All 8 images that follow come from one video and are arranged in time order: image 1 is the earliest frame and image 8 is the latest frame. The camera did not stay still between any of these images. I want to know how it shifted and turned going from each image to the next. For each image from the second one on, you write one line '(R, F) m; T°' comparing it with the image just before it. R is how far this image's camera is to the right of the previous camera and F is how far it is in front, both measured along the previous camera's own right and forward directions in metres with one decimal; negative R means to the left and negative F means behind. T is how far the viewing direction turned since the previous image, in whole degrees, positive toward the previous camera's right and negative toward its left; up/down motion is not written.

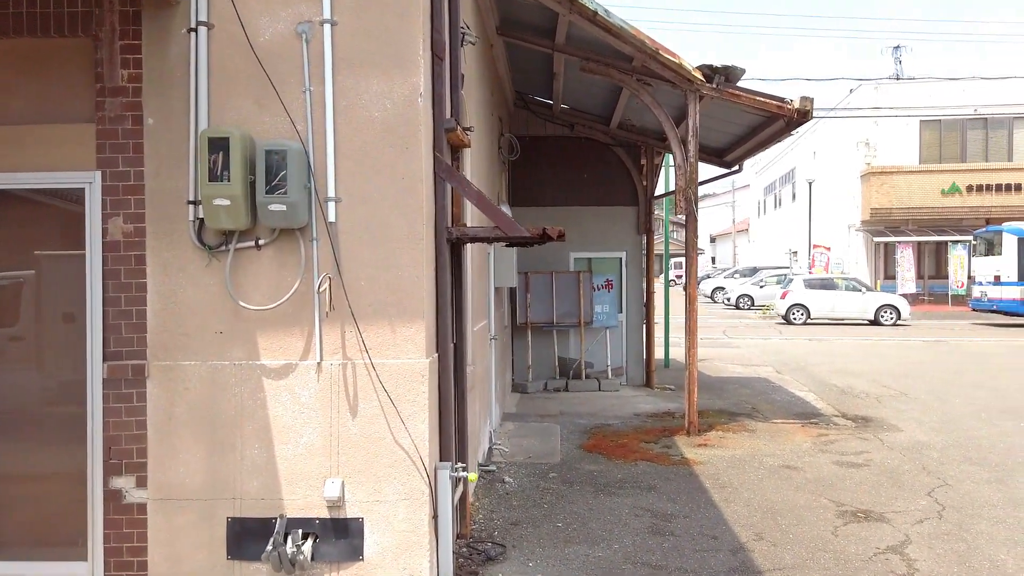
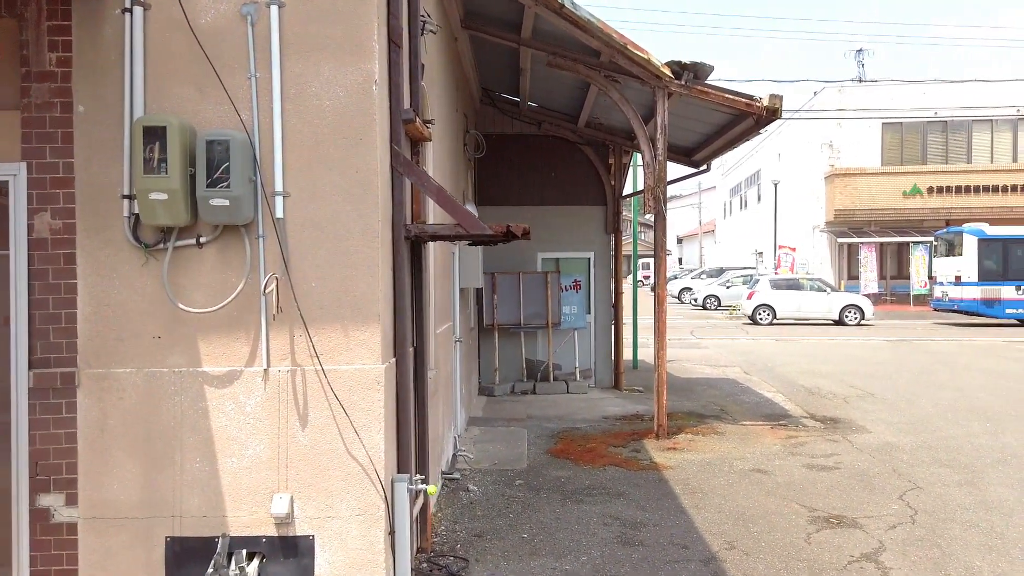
(0.0, +0.2) m; +2°
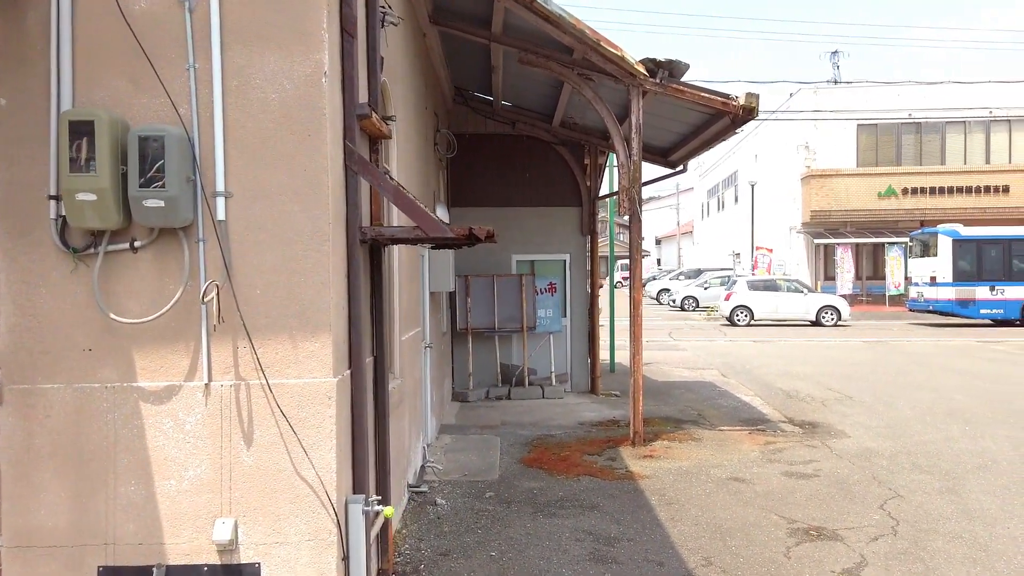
(+0.1, +0.2) m; +2°
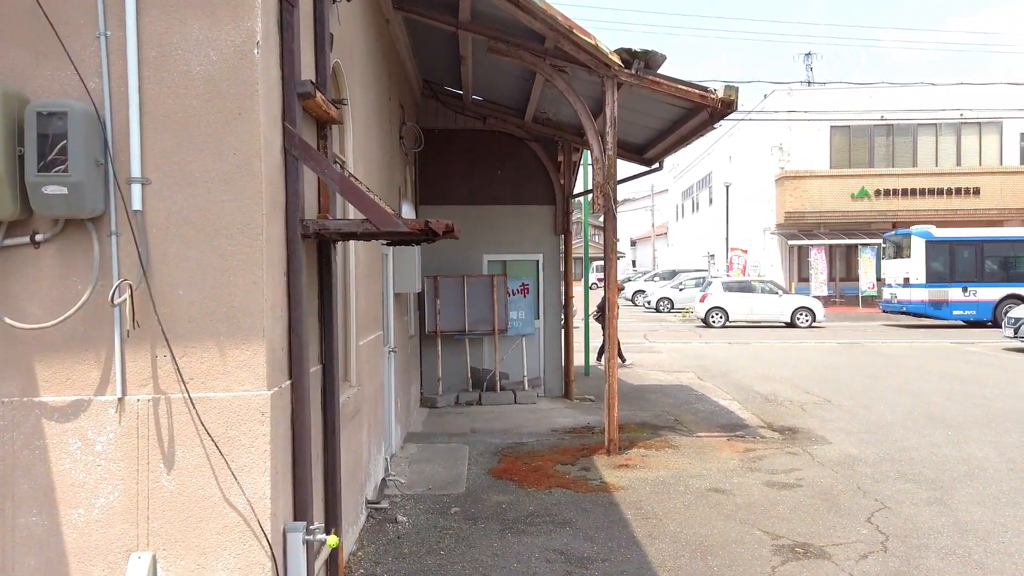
(+0.1, +0.4) m; +2°
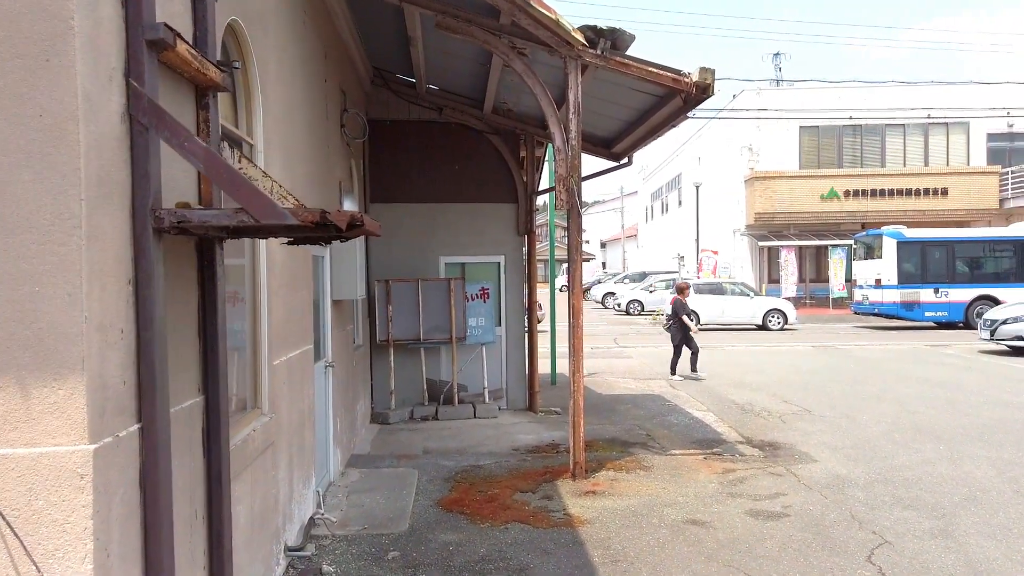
(+0.1, +0.7) m; +2°
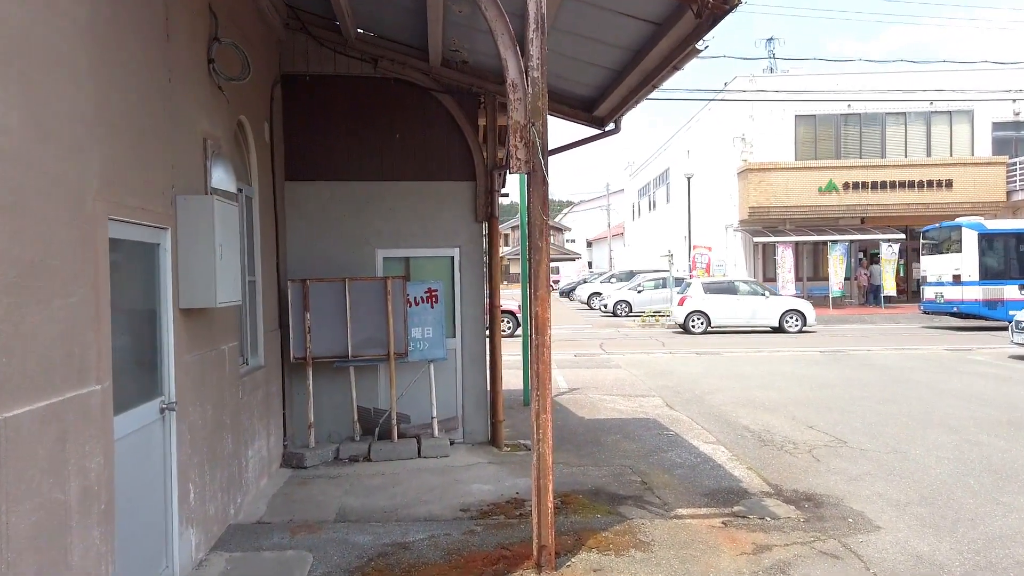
(+0.3, +2.0) m; +1°
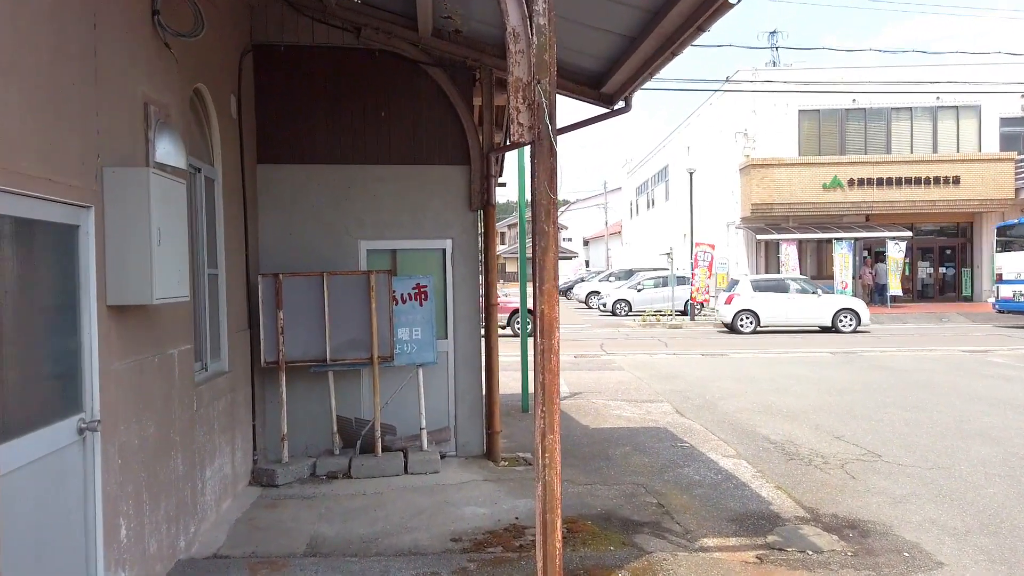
(0.0, +0.7) m; 0°
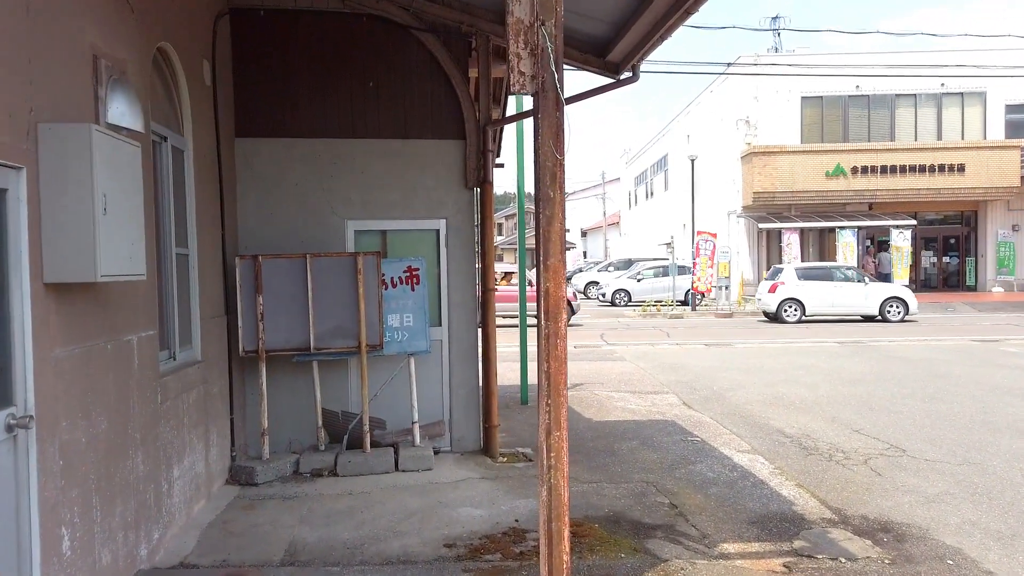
(0.0, +0.4) m; 0°
